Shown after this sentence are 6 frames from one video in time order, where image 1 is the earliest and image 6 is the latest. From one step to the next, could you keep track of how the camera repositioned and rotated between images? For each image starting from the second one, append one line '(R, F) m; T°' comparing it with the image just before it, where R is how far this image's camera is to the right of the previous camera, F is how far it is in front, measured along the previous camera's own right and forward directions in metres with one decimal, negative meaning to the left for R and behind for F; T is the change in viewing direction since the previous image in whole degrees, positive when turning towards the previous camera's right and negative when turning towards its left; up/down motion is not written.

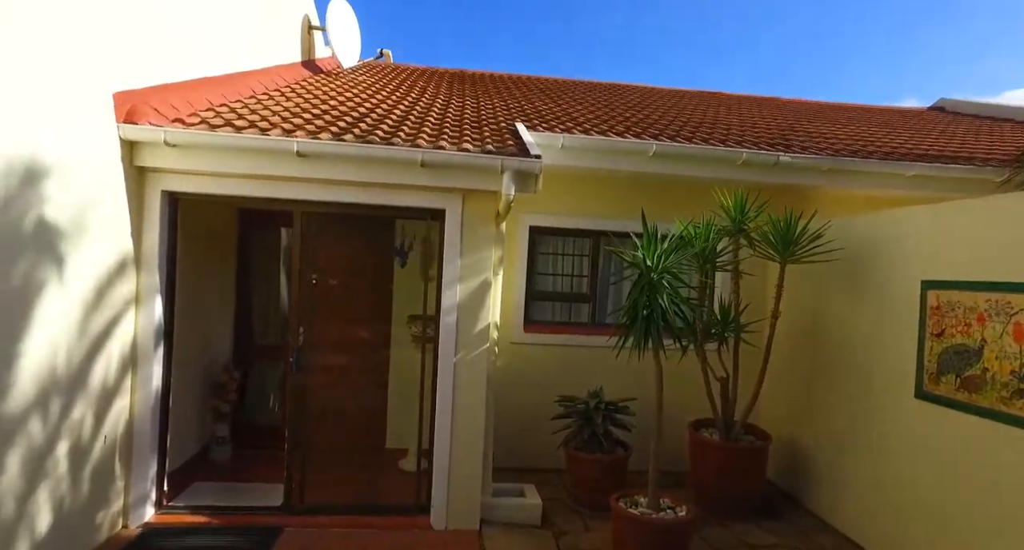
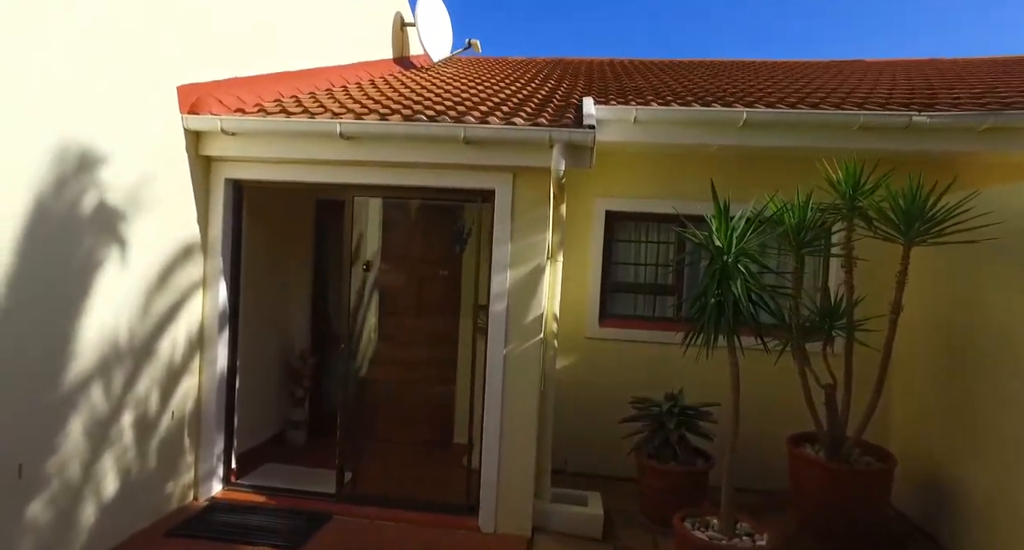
(+0.6, +0.4) m; -14°
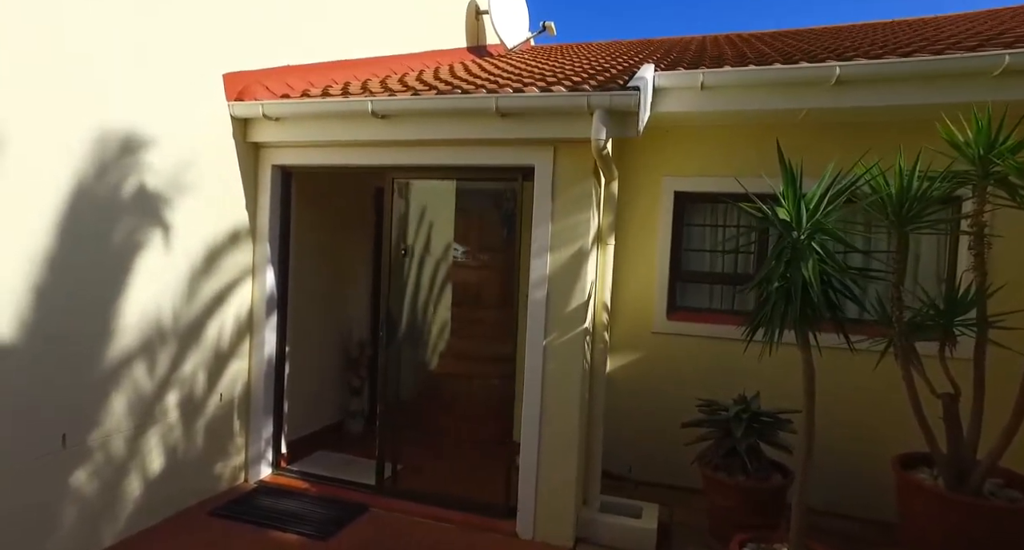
(+0.5, +0.4) m; -11°
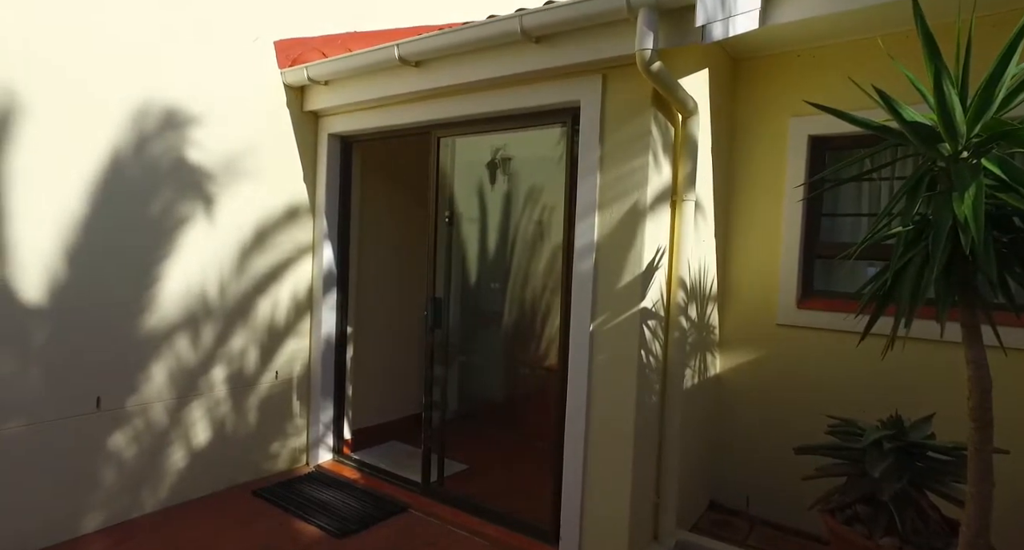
(+0.8, +0.8) m; -20°
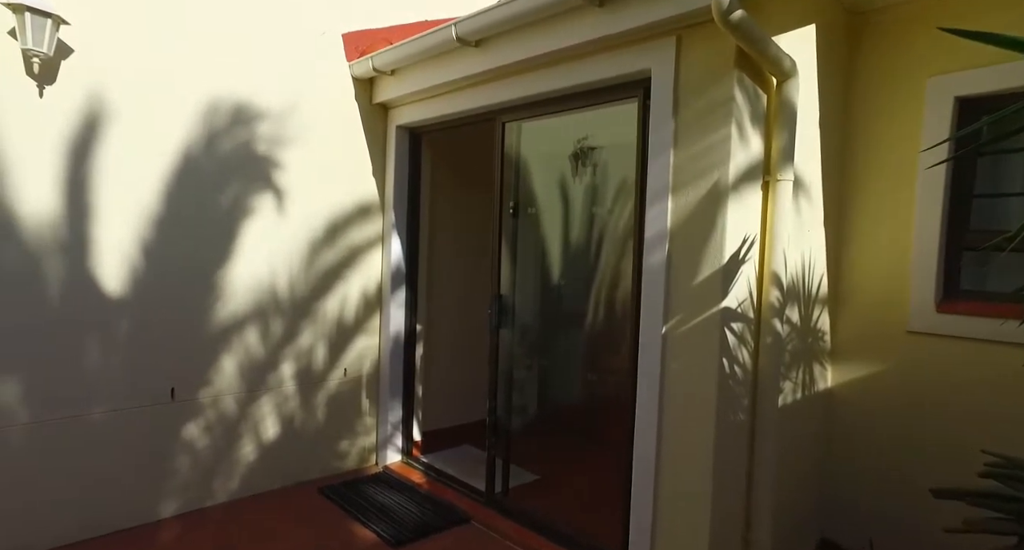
(+0.2, +0.3) m; -10°
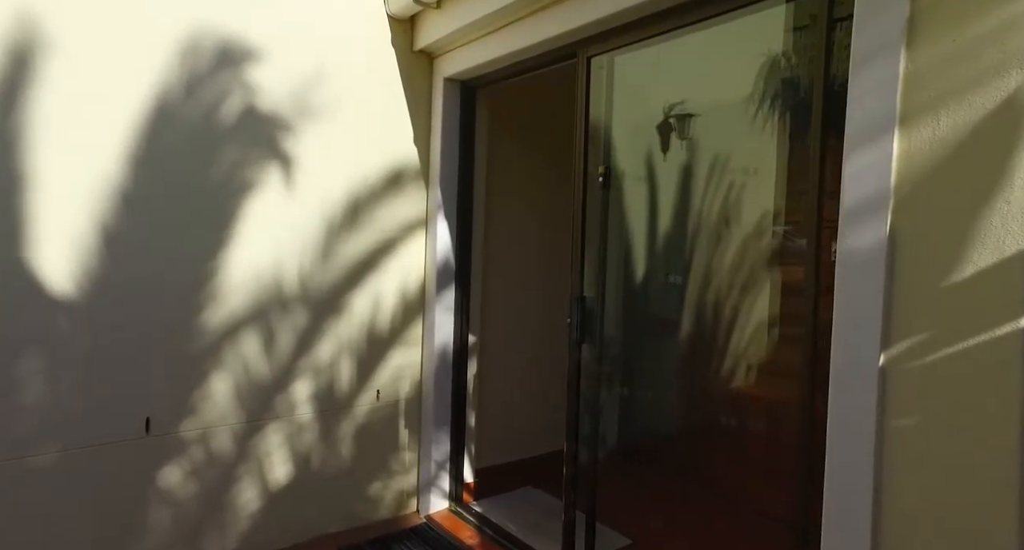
(-0.1, +0.9) m; -5°
